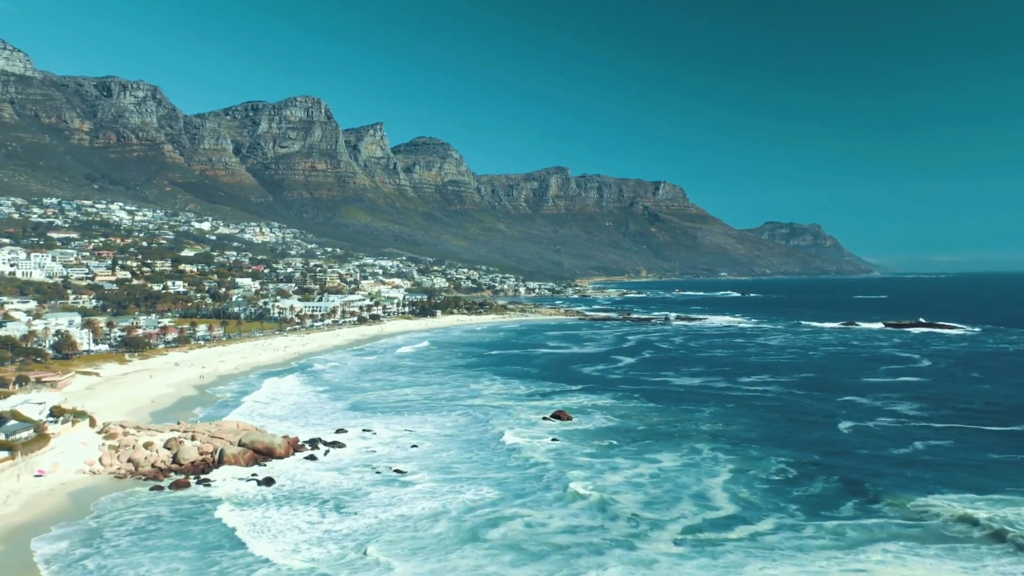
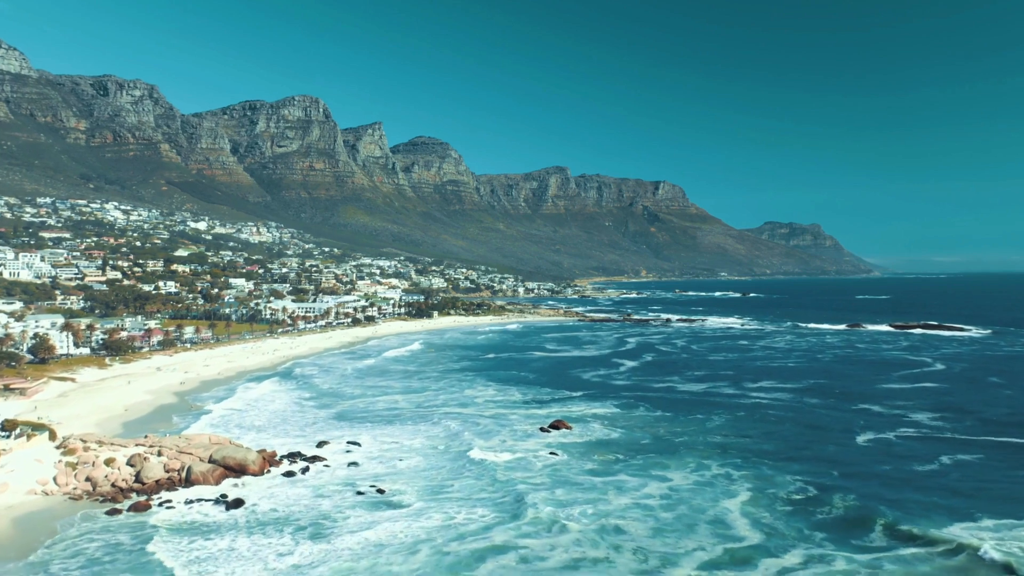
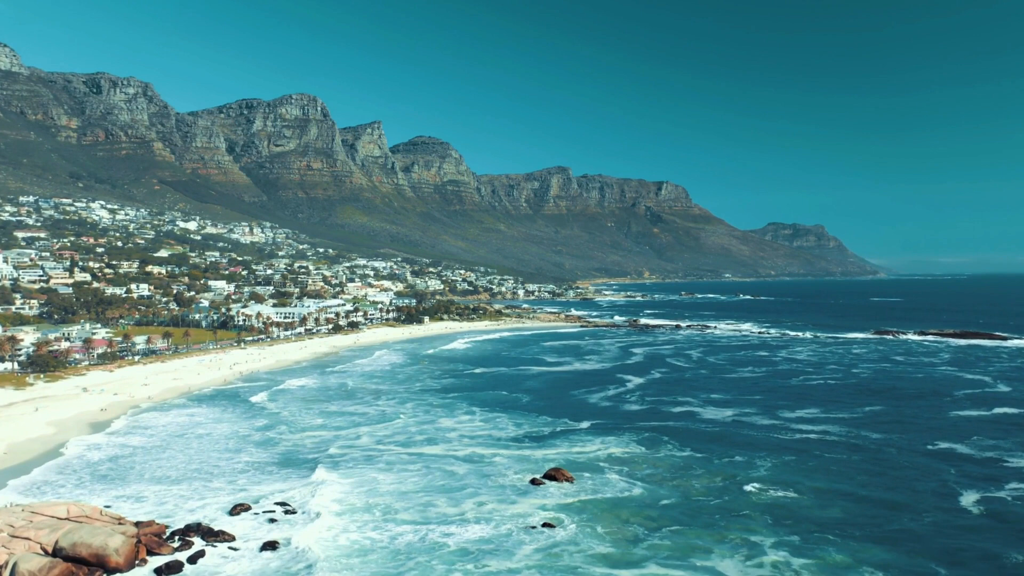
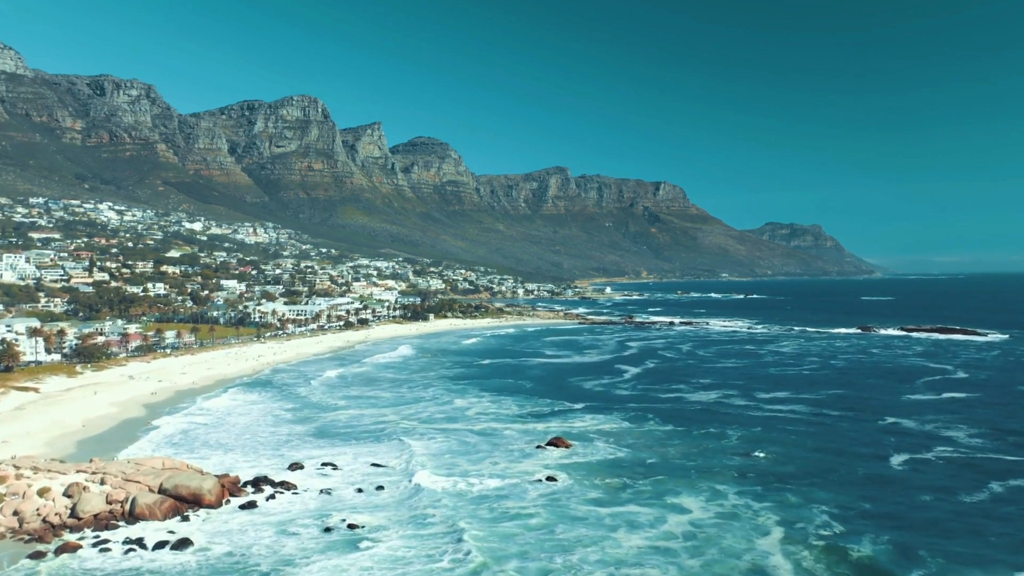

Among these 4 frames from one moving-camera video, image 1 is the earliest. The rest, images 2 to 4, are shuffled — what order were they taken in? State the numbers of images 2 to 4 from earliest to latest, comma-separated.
2, 4, 3
